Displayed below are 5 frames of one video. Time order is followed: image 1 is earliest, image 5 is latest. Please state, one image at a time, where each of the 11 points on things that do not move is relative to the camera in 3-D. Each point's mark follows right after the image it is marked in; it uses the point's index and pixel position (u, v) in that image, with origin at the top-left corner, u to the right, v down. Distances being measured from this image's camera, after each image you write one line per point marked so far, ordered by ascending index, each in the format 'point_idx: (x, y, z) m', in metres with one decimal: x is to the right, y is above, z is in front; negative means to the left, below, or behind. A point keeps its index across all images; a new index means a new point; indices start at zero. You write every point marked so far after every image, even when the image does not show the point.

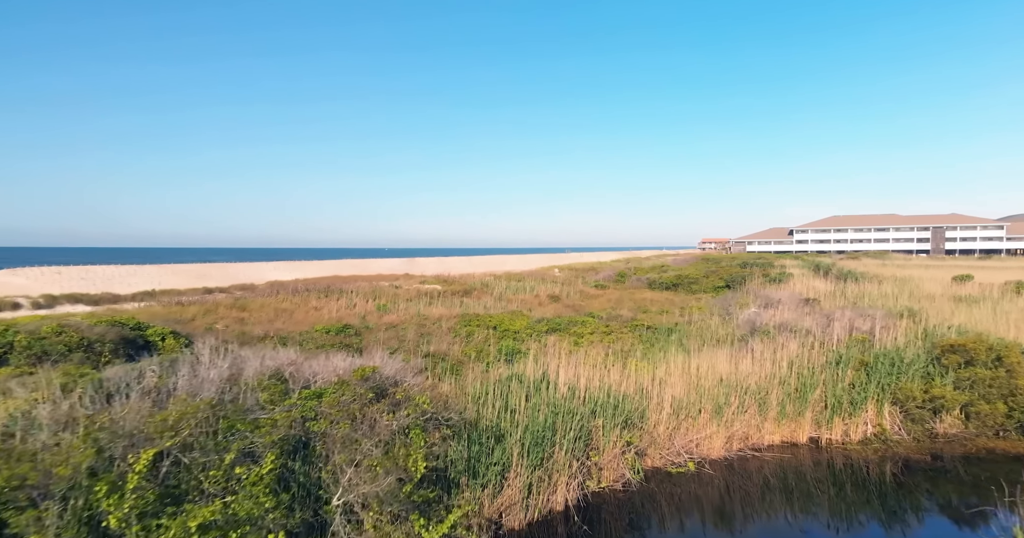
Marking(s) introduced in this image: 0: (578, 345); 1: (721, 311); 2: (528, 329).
0: (+1.4, -1.7, +12.8) m
1: (+5.9, -1.3, +16.5) m
2: (+0.4, -1.4, +13.9) m
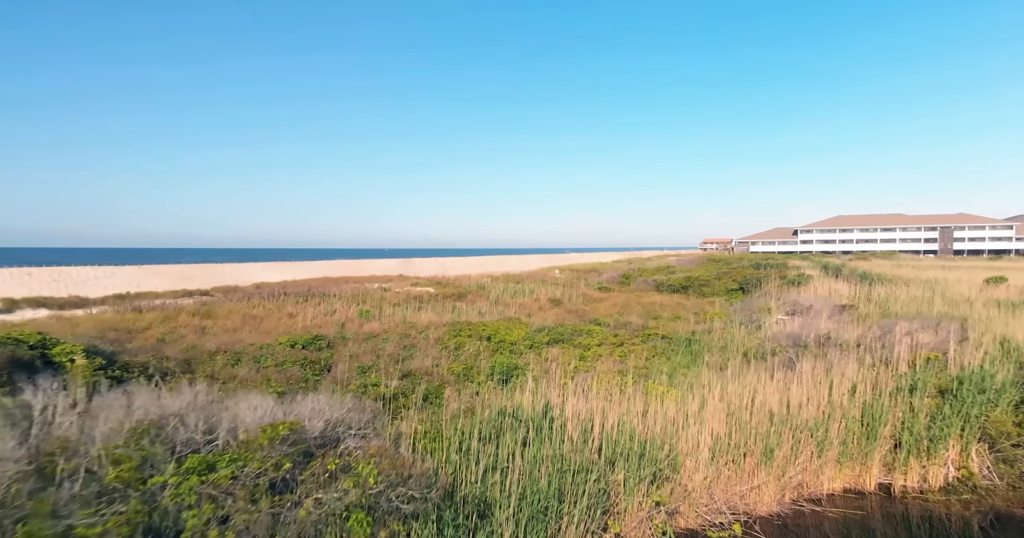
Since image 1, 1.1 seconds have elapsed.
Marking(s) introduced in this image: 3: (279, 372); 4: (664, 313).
0: (+1.3, -1.7, +11.0) m
1: (+5.8, -1.3, +14.7) m
2: (+0.3, -1.5, +12.2) m
3: (-3.7, -1.6, +9.3) m
4: (+4.7, -1.4, +18.3) m
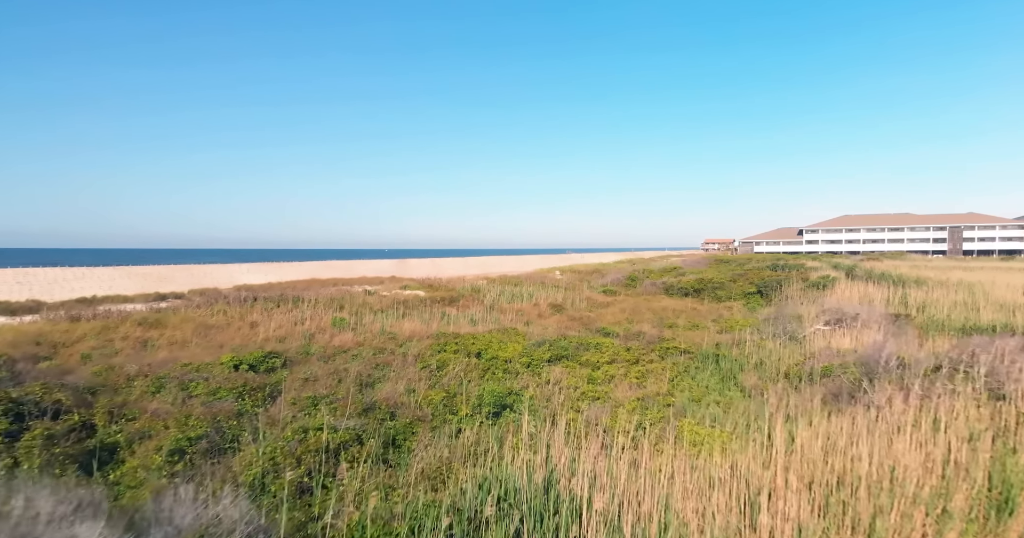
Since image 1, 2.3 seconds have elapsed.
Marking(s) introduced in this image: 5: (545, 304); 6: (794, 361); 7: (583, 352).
0: (+1.2, -1.8, +9.0) m
1: (+5.7, -1.4, +12.7) m
2: (+0.2, -1.5, +10.1) m
3: (-3.8, -1.7, +7.3) m
4: (+4.6, -1.5, +16.2) m
5: (+1.1, -1.1, +19.4) m
6: (+4.9, -1.6, +10.2) m
7: (+1.3, -1.5, +10.8) m
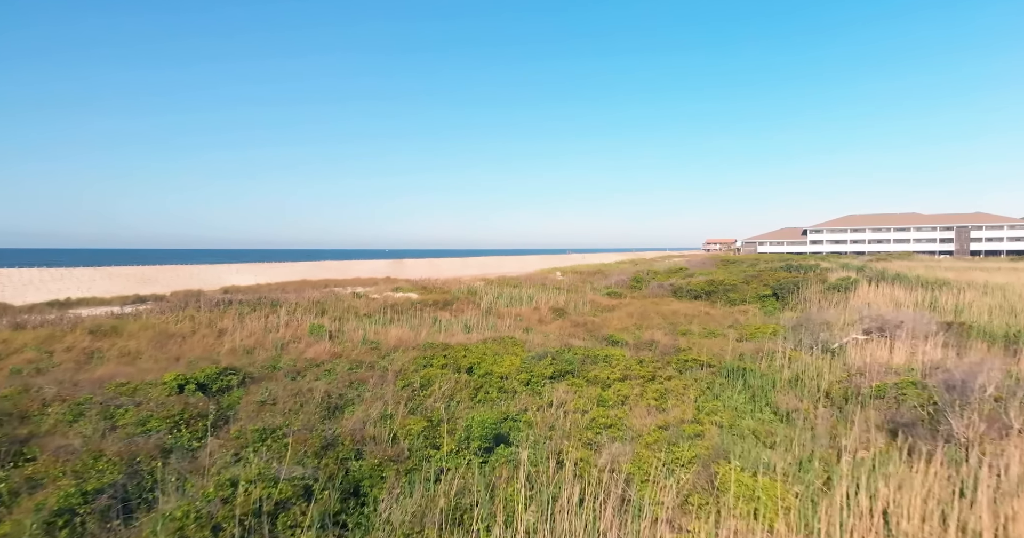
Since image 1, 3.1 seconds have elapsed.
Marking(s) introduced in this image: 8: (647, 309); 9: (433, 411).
0: (+1.2, -1.8, +7.6) m
1: (+5.7, -1.4, +11.2) m
2: (+0.2, -1.6, +8.7) m
3: (-3.9, -1.7, +5.9) m
4: (+4.6, -1.5, +14.8) m
5: (+1.0, -1.2, +18.0) m
6: (+4.8, -1.6, +8.8) m
7: (+1.3, -1.5, +9.4) m
8: (+4.2, -1.3, +18.3) m
9: (-1.0, -1.8, +7.4) m
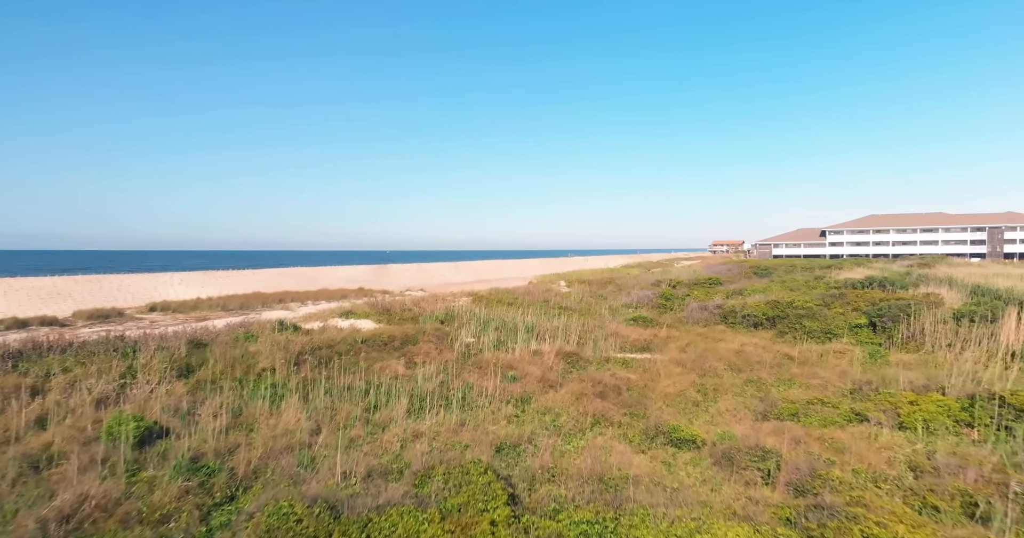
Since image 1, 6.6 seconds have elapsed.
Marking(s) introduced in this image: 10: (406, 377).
0: (+1.0, -2.3, +1.6) m
1: (+5.4, -1.9, +5.3) m
2: (-0.1, -2.0, +2.8) m
3: (-4.1, -2.2, -0.1) m
4: (+4.4, -2.0, +8.9) m
5: (+0.8, -1.7, +12.0) m
6: (+4.6, -2.0, +2.9) m
7: (+1.0, -2.0, +3.5) m
8: (+4.0, -1.7, +12.4) m
9: (-1.2, -2.2, +1.5) m
10: (-1.7, -1.8, +9.9) m
